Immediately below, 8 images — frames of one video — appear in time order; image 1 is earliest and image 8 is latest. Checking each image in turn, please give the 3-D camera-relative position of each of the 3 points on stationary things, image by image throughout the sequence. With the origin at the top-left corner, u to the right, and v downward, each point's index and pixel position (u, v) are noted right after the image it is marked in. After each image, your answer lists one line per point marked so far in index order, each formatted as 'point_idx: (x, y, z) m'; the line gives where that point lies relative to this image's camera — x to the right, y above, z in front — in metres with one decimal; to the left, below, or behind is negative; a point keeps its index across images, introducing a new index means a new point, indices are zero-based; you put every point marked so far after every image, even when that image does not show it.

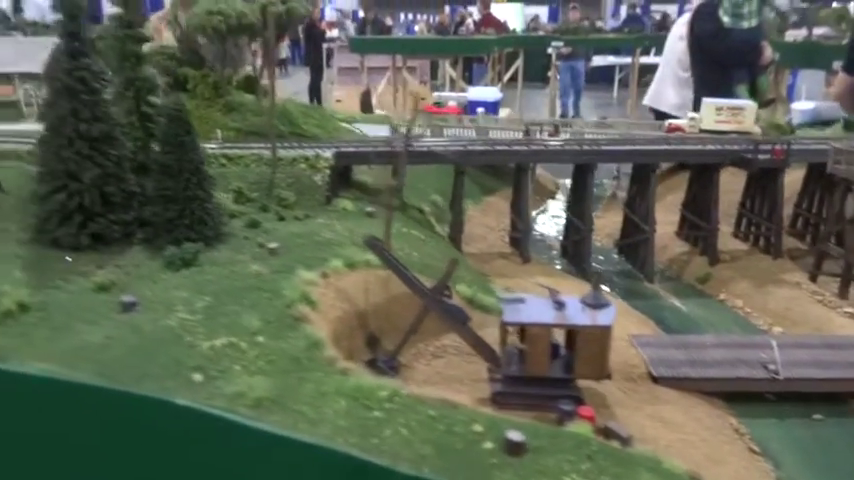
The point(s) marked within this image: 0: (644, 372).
0: (+4.5, -2.7, +13.6) m
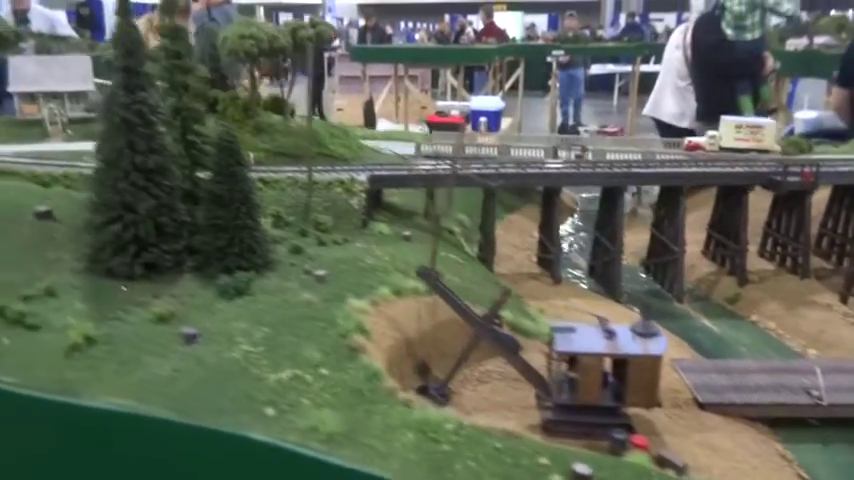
0: (+5.5, -3.3, +13.8) m
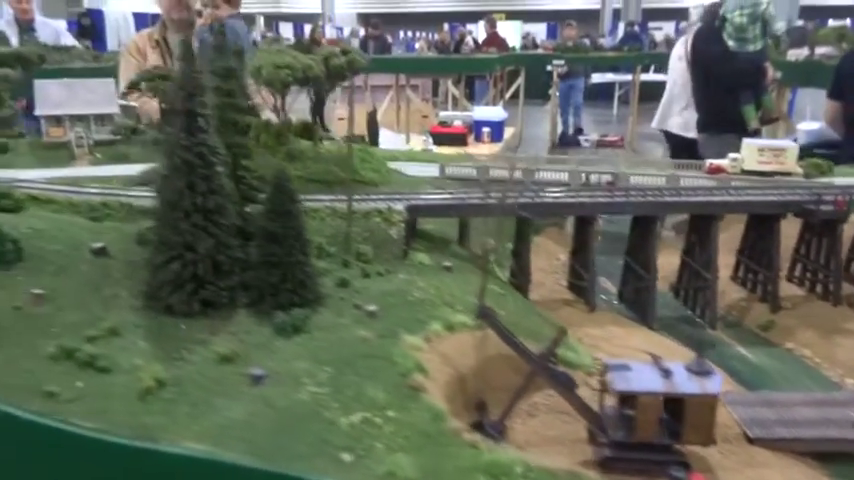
0: (+6.6, -4.0, +14.0) m
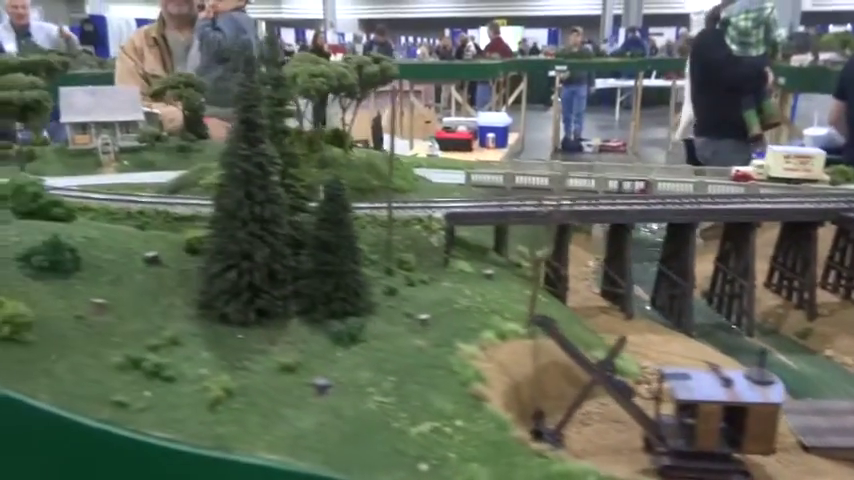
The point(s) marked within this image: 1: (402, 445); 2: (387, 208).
0: (+7.7, -4.2, +14.0) m
1: (-0.4, -3.2, +10.4) m
2: (-1.2, +0.9, +19.2) m
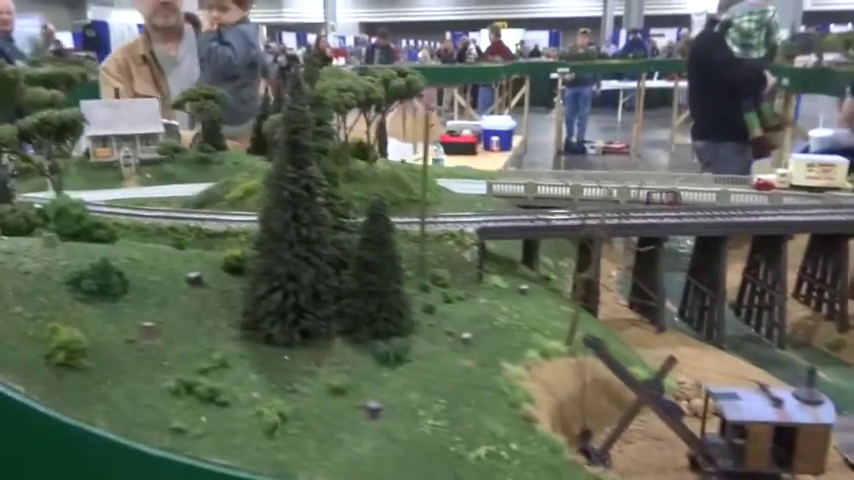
0: (+8.7, -4.6, +14.0) m
1: (+0.5, -3.6, +10.4) m
2: (-0.2, +0.5, +19.2) m
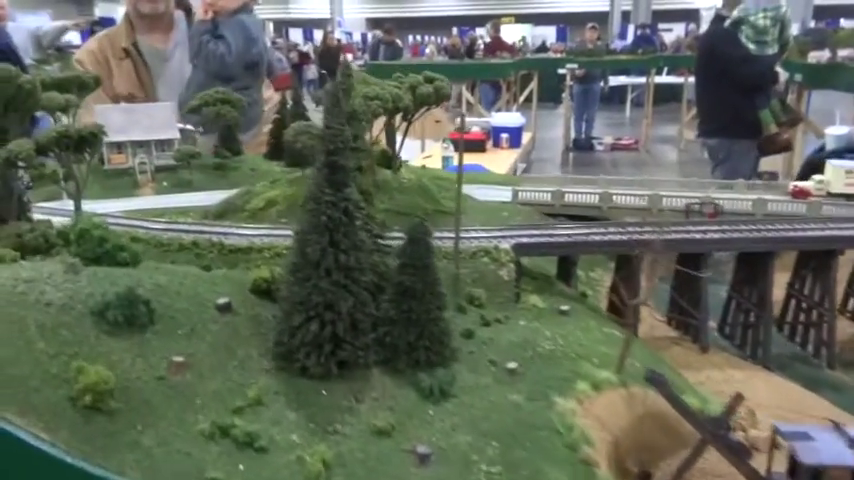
0: (+9.6, -5.1, +13.1) m
1: (+1.4, -4.1, +9.5) m
2: (+0.7, 0.0, +18.3) m
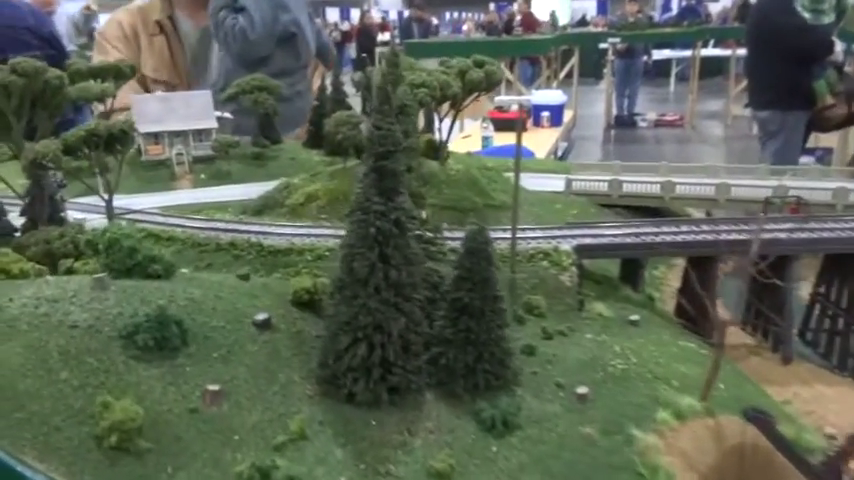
0: (+10.6, -5.2, +11.2) m
1: (+2.2, -4.4, +8.1) m
2: (+2.0, 0.0, +16.8) m
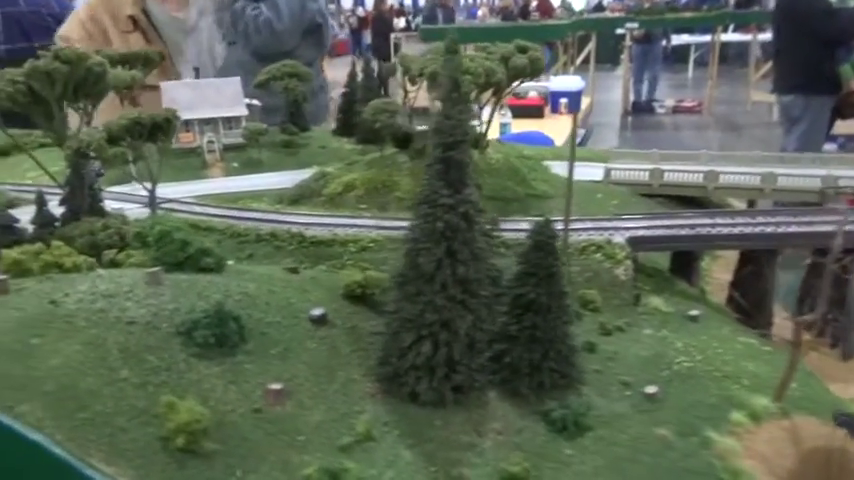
0: (+11.7, -5.2, +10.7) m
1: (+3.3, -4.4, +7.7) m
2: (+3.2, +0.2, +16.3) m
